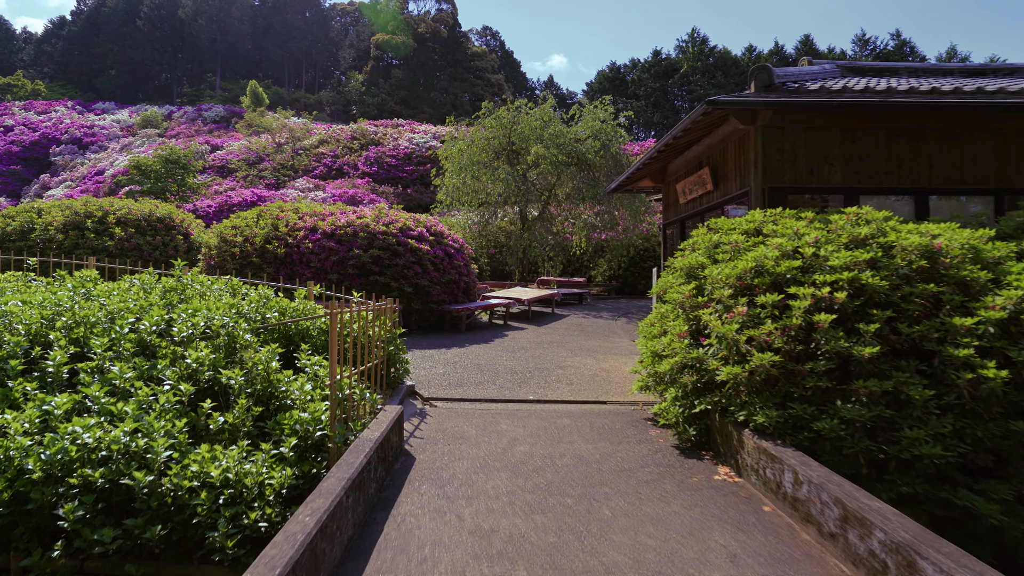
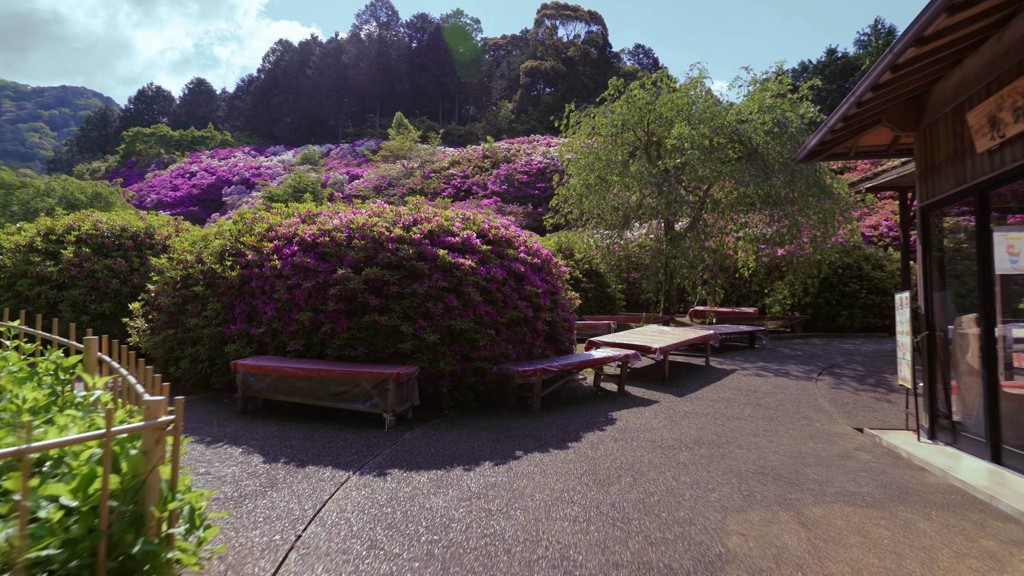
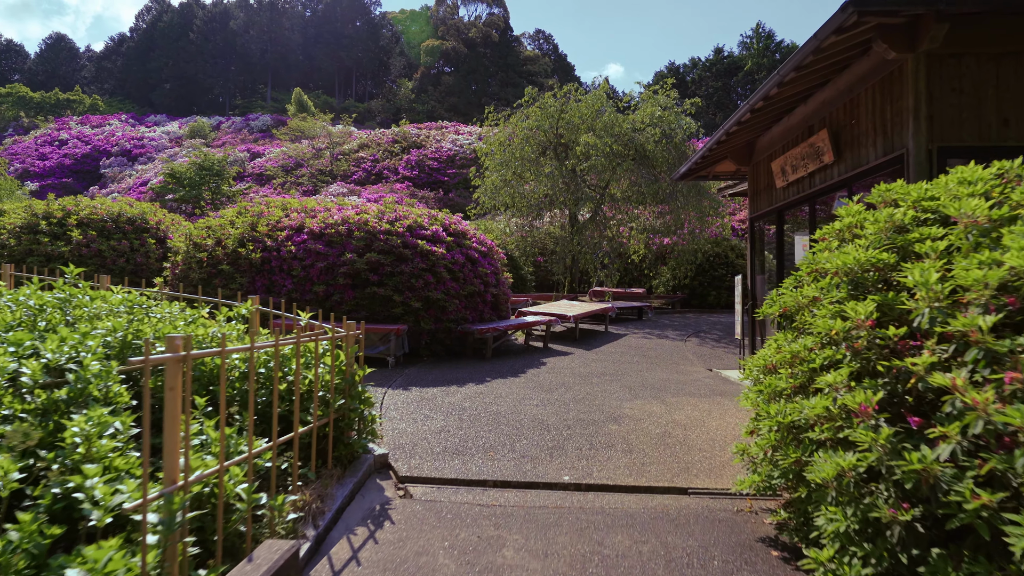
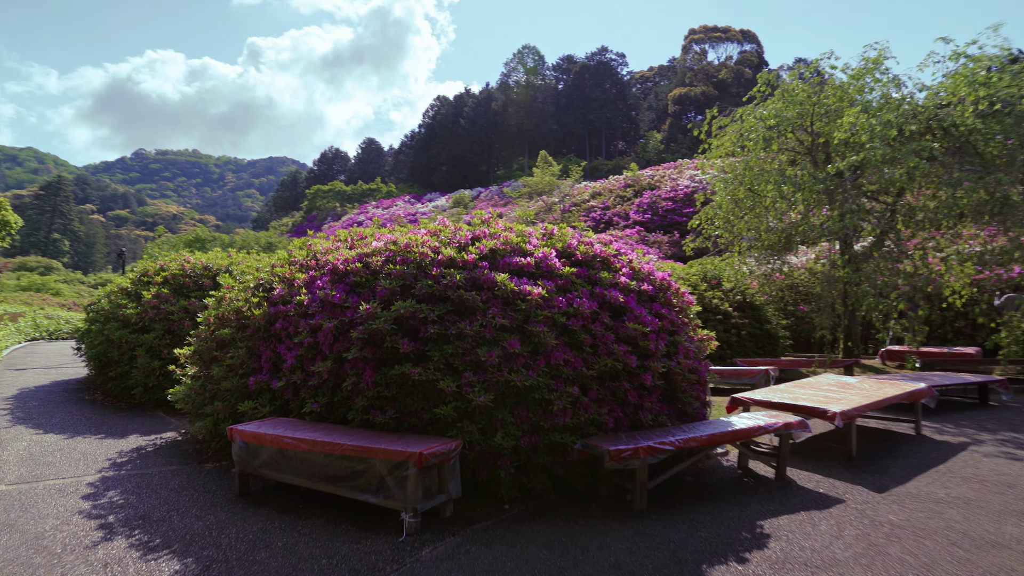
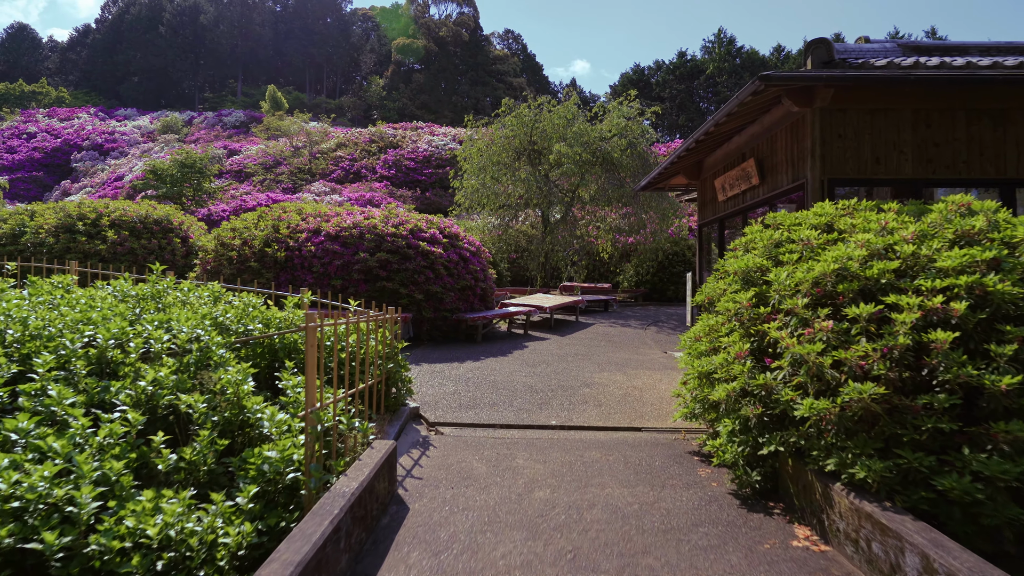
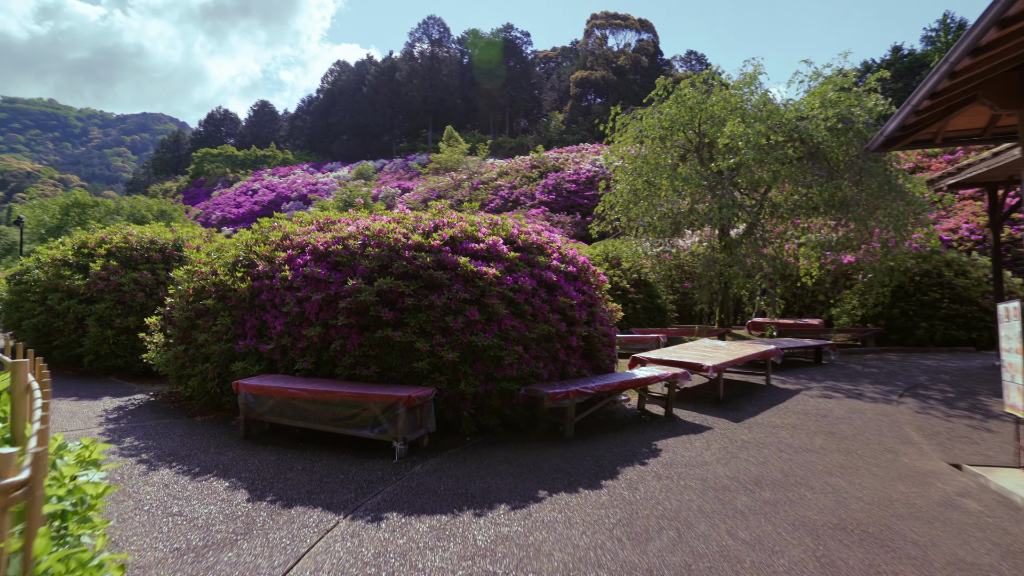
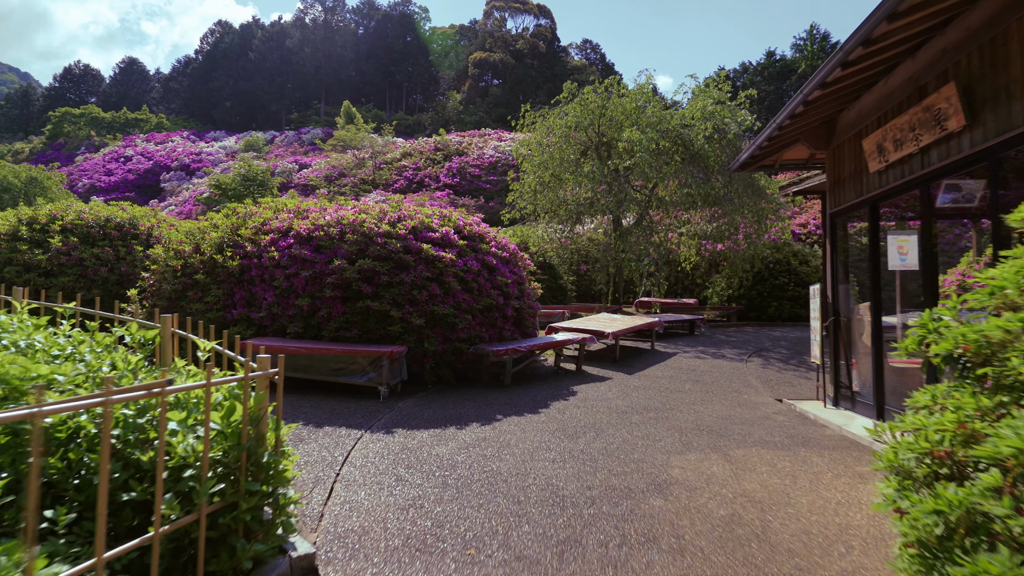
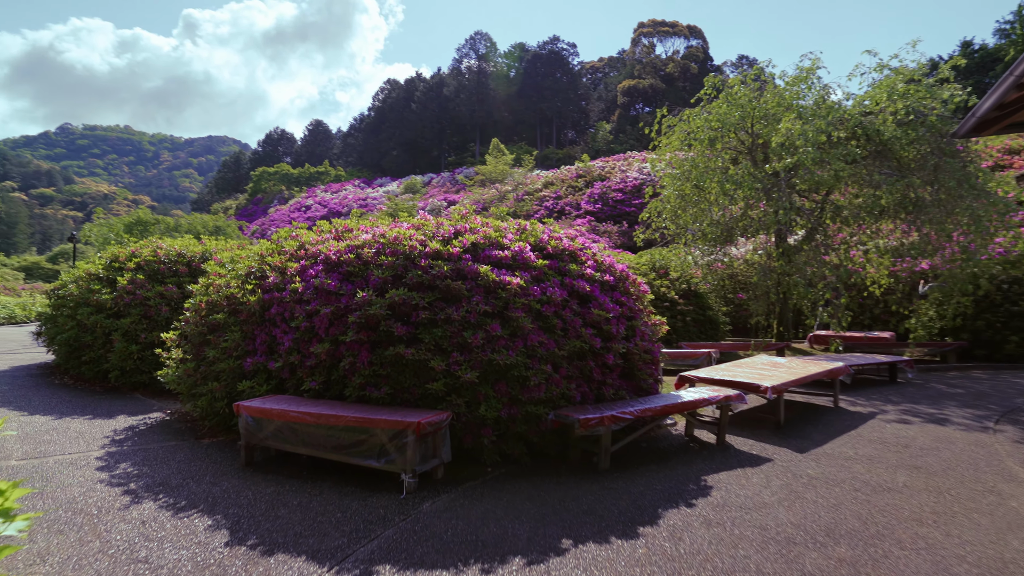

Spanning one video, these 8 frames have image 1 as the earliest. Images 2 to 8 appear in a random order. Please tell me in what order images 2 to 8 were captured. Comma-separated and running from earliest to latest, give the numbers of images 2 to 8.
5, 3, 7, 2, 6, 8, 4
